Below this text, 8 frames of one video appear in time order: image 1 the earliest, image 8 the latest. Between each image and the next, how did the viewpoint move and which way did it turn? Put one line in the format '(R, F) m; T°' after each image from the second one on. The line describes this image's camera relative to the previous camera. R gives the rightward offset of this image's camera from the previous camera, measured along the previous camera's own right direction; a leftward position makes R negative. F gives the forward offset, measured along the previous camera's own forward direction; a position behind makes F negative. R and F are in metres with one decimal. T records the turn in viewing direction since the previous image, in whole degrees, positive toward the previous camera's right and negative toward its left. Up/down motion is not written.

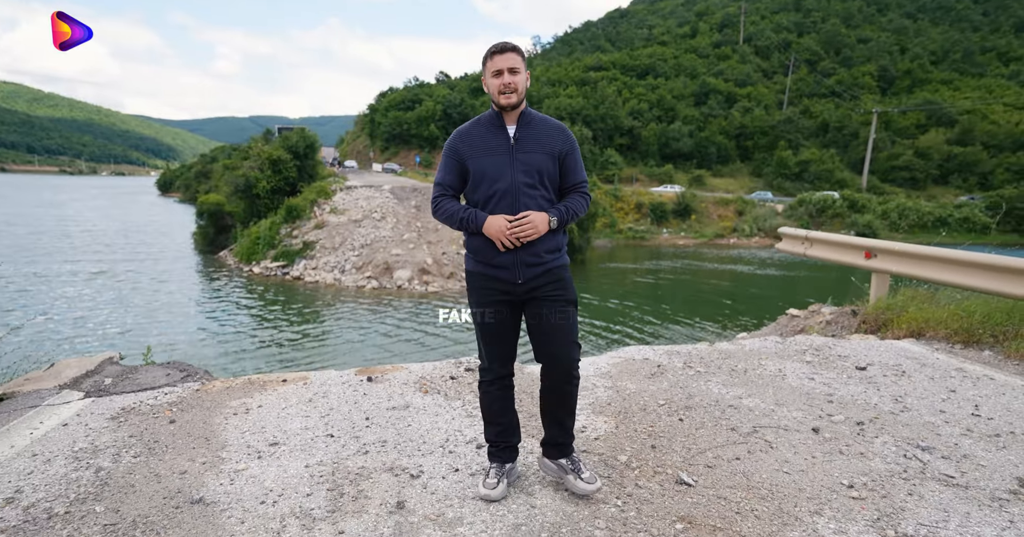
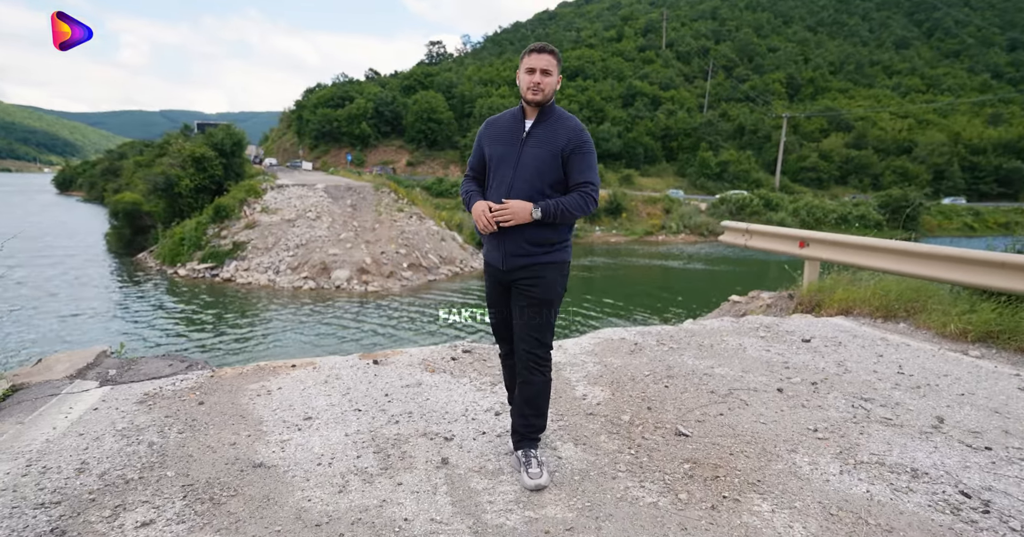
(-0.4, -0.3) m; +6°
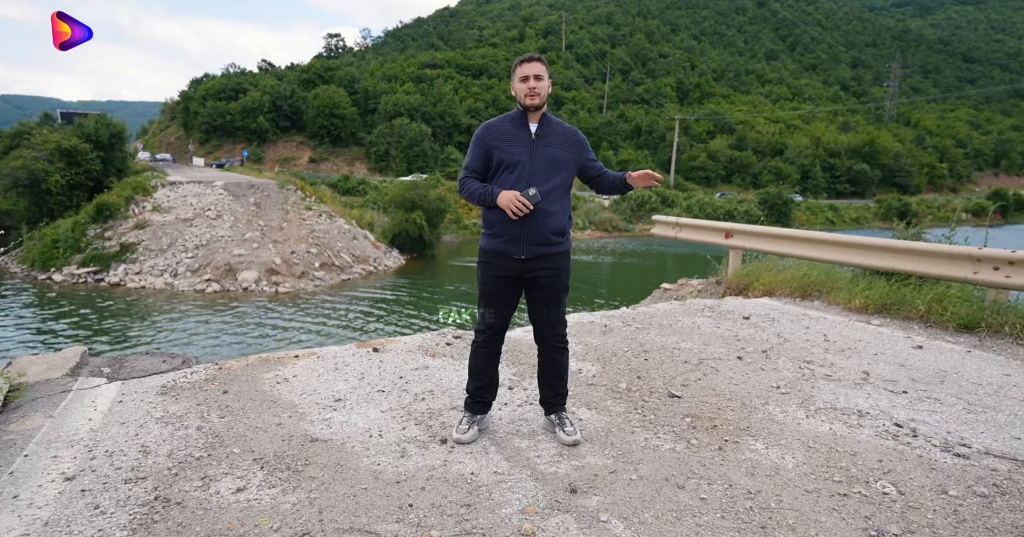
(-0.6, -0.3) m; +8°
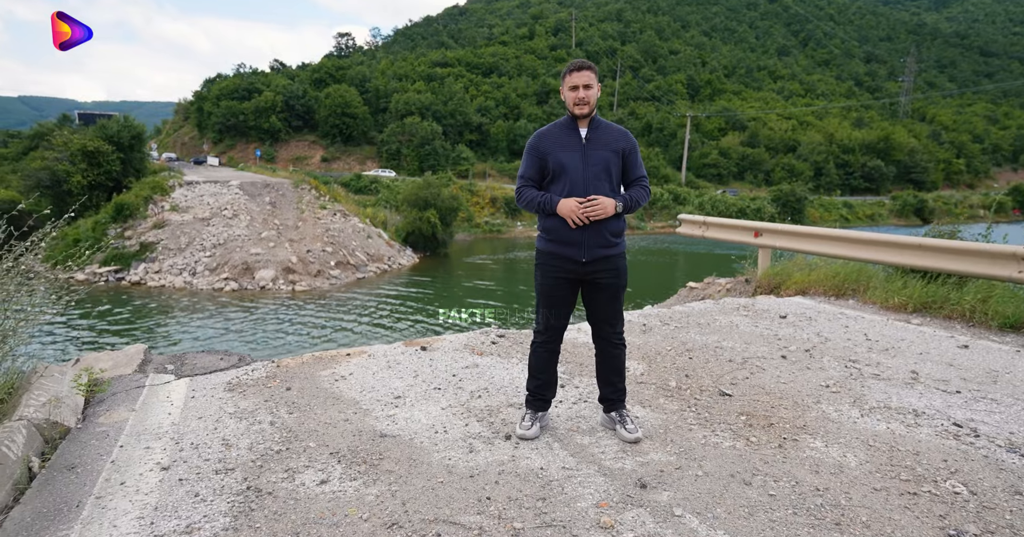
(-0.2, -0.1) m; -1°
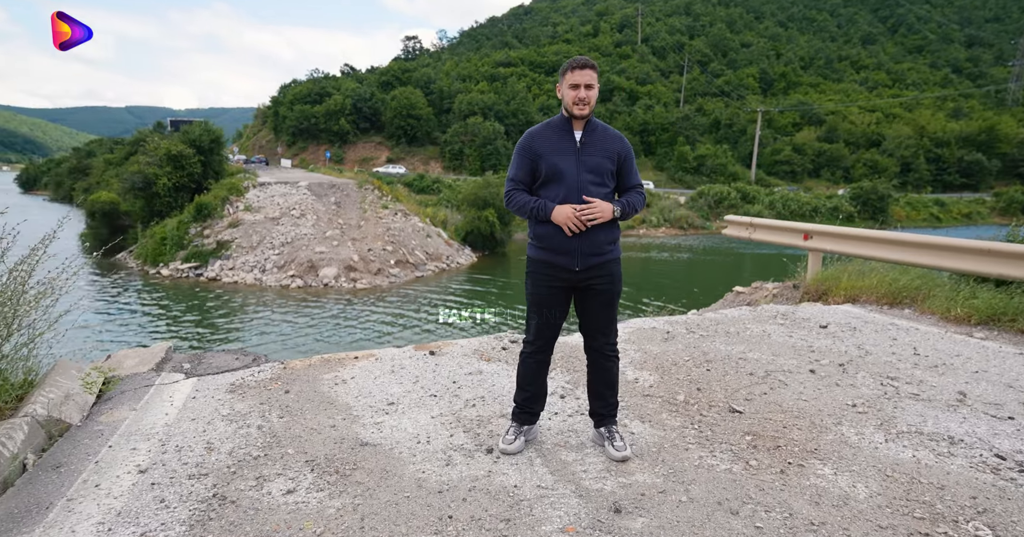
(+0.3, +0.1) m; -6°
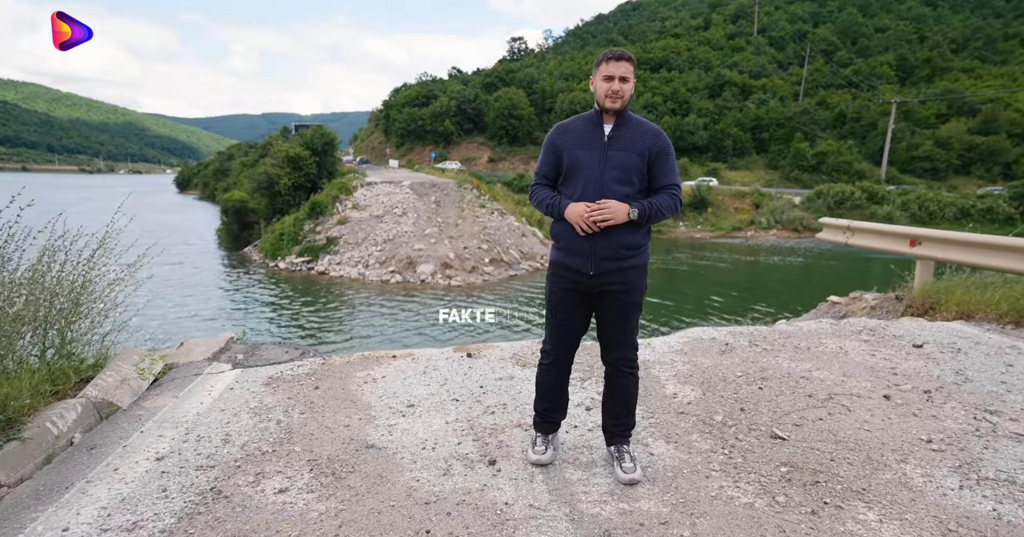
(+0.4, +0.2) m; -9°
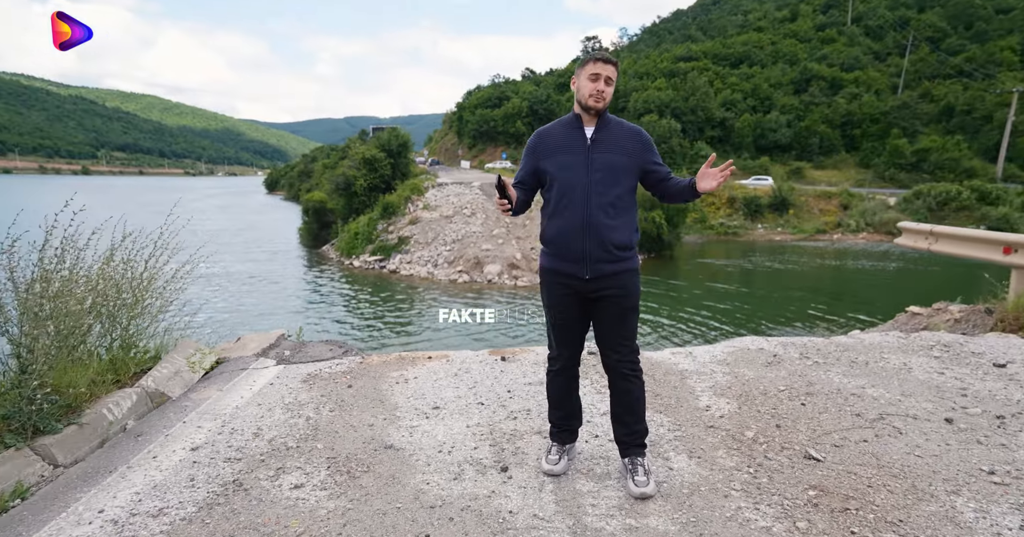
(+0.2, 0.0) m; -7°
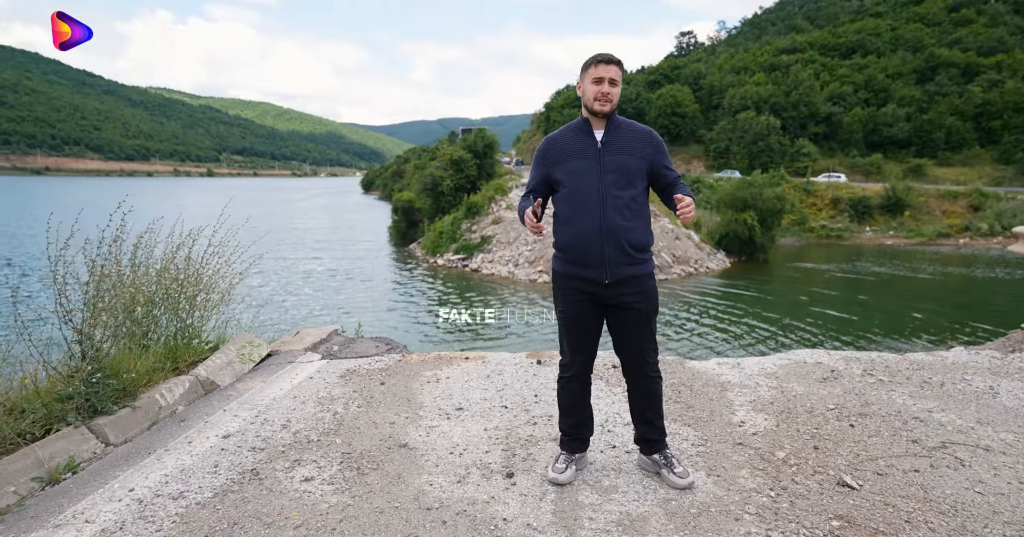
(+0.3, 0.0) m; -8°
